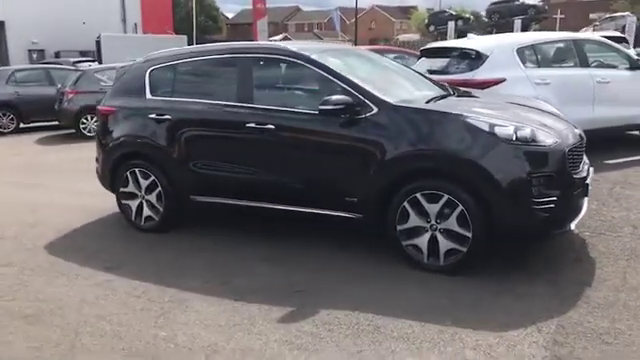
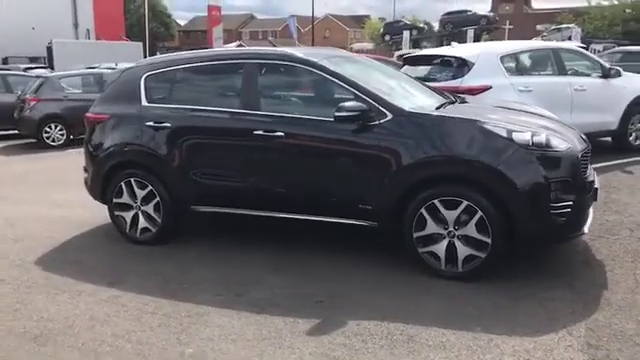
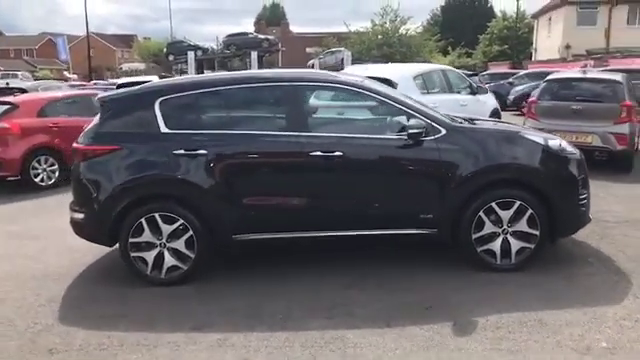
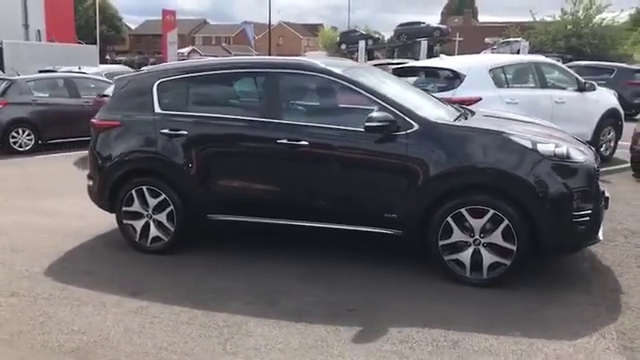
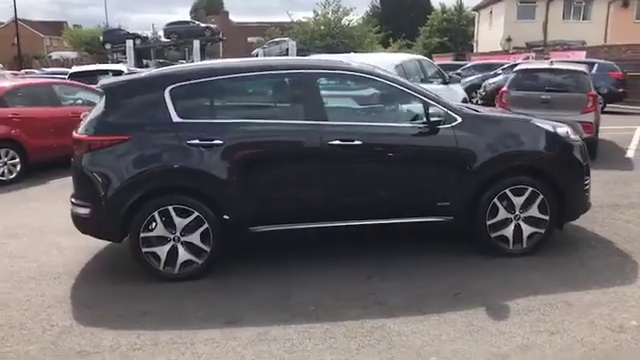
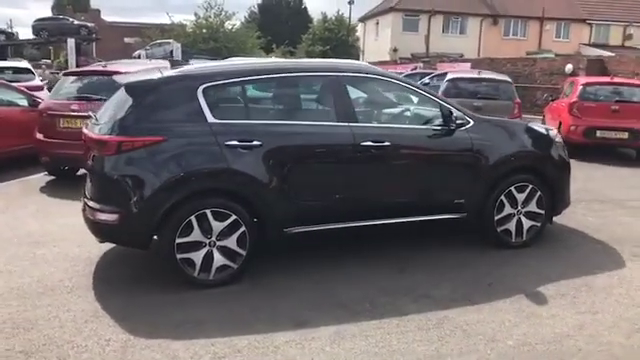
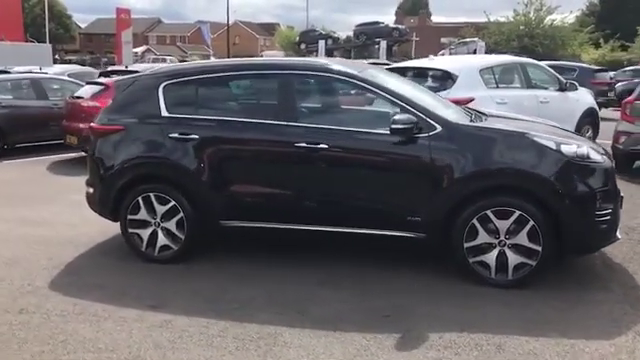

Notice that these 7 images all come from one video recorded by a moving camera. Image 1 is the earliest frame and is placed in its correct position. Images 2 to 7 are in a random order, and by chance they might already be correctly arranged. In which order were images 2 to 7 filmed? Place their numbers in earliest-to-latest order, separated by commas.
2, 4, 7, 3, 5, 6
